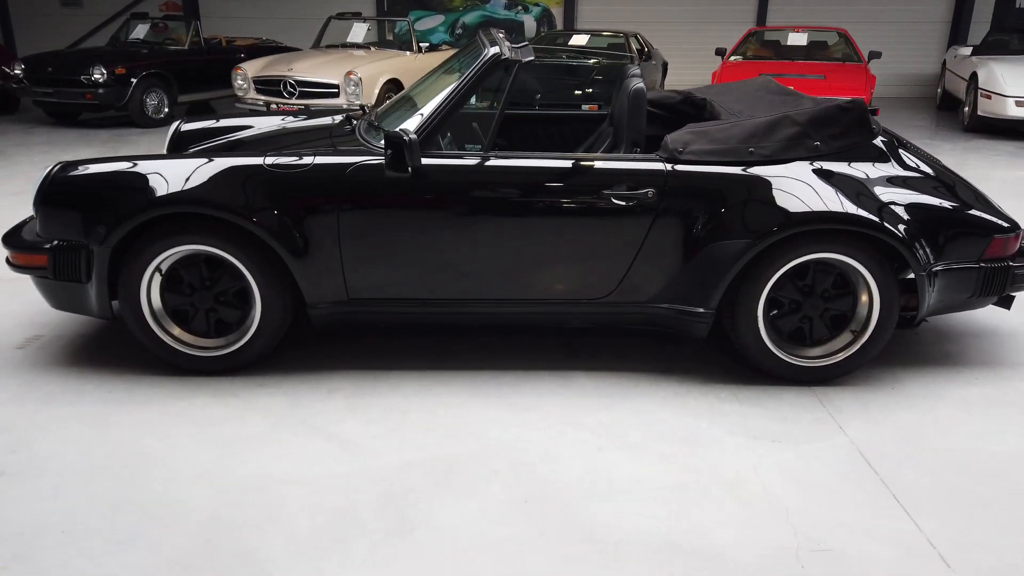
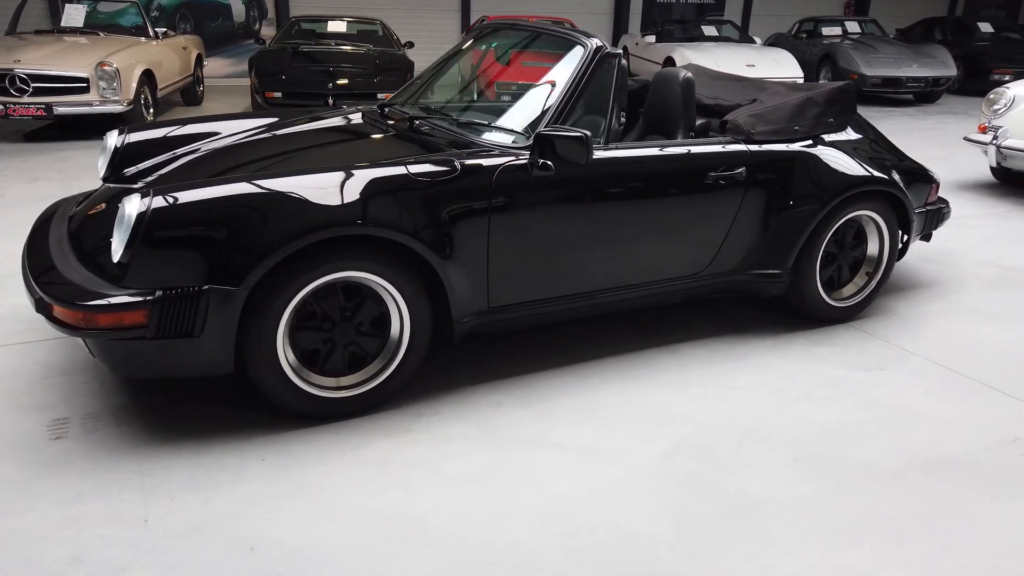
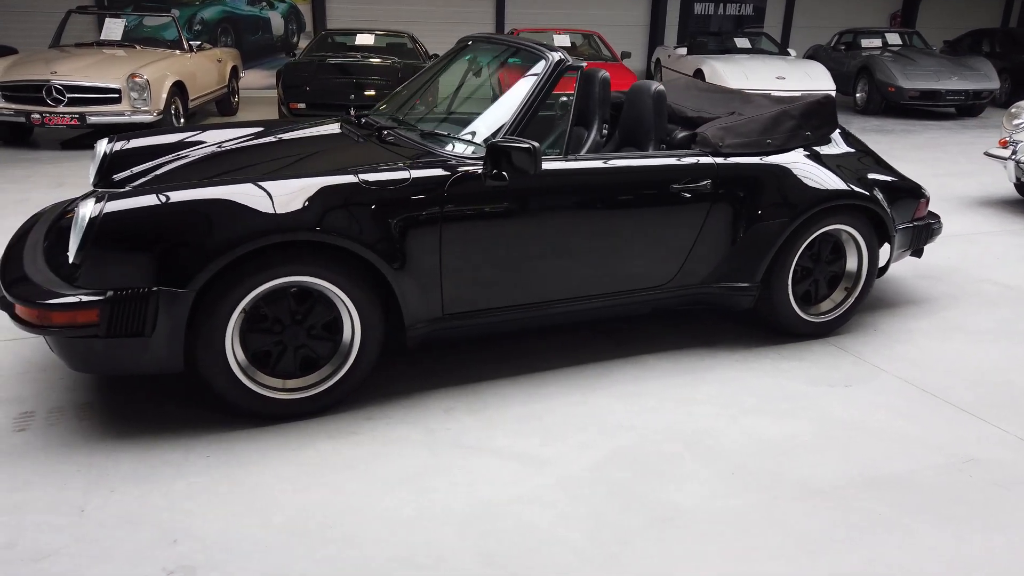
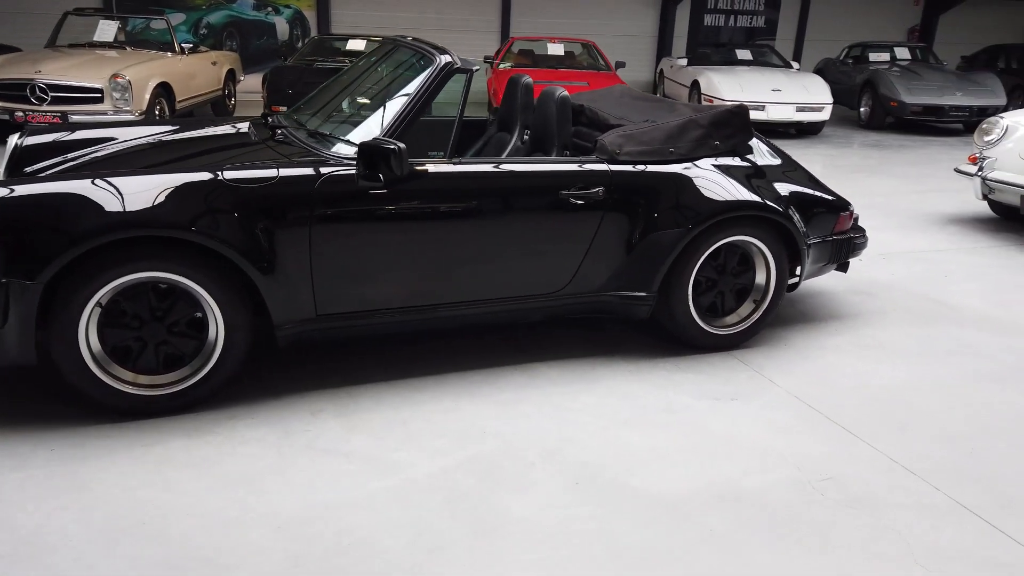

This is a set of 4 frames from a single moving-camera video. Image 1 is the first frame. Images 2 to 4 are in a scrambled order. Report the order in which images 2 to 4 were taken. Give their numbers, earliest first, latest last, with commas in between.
4, 3, 2
